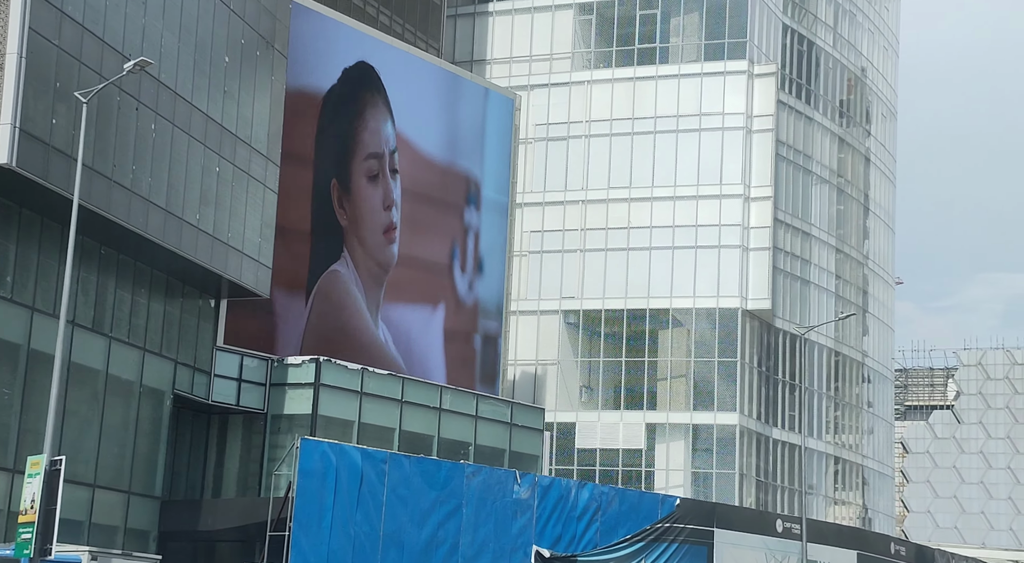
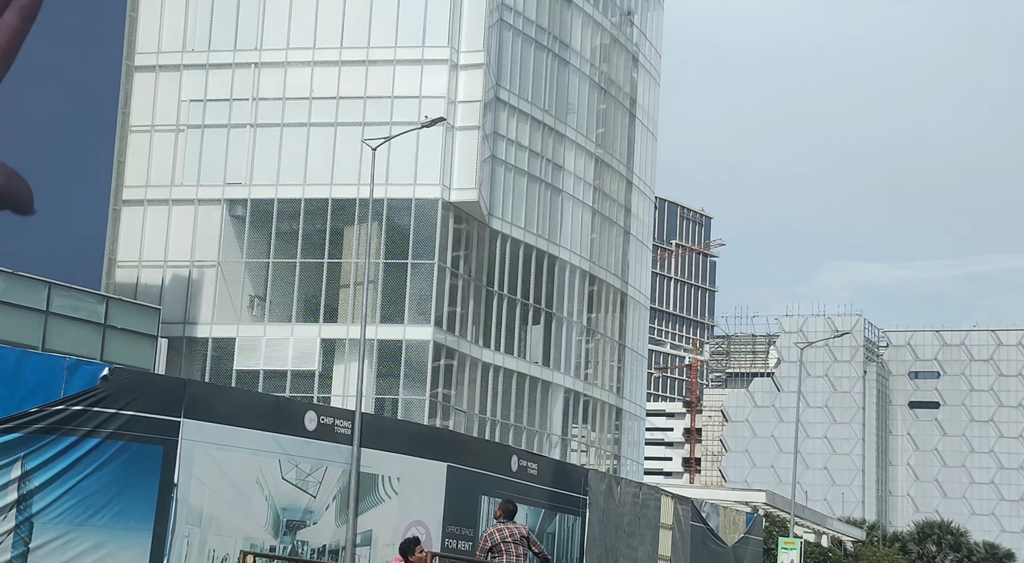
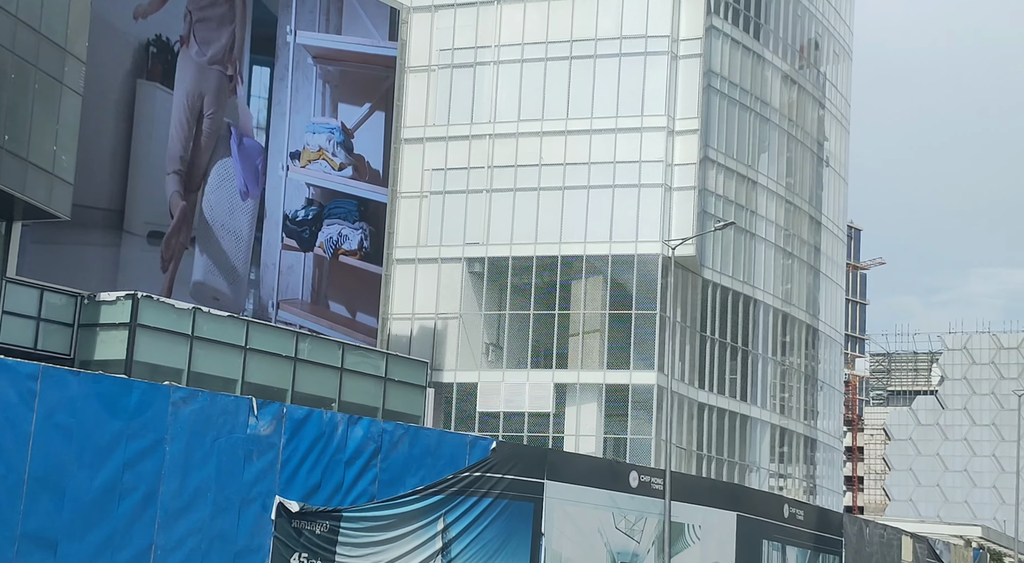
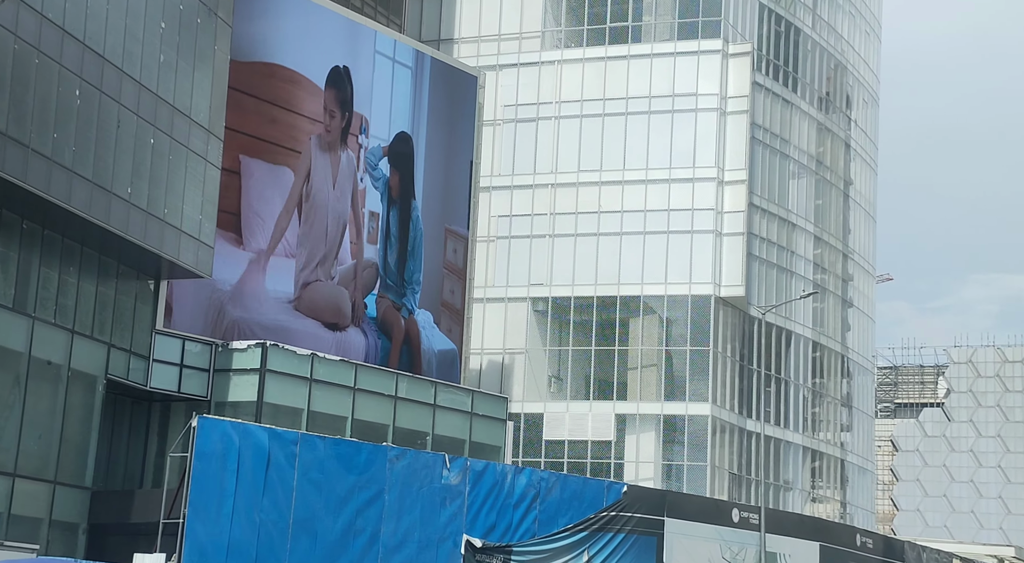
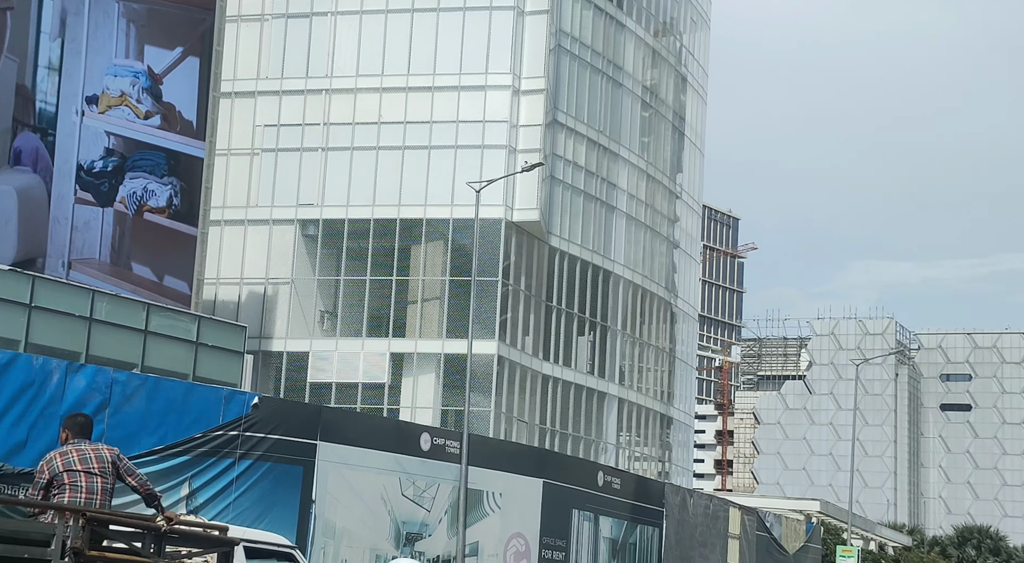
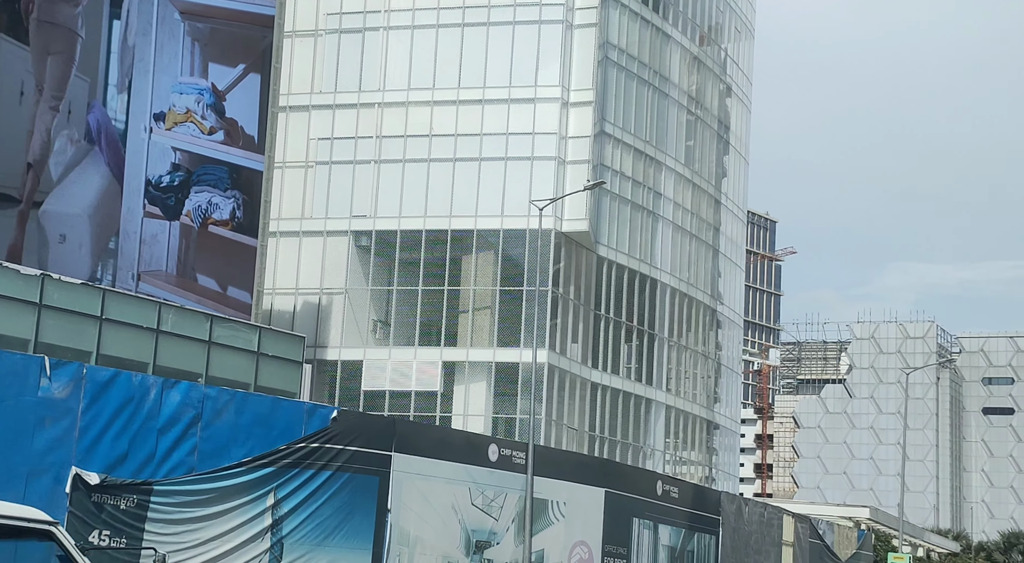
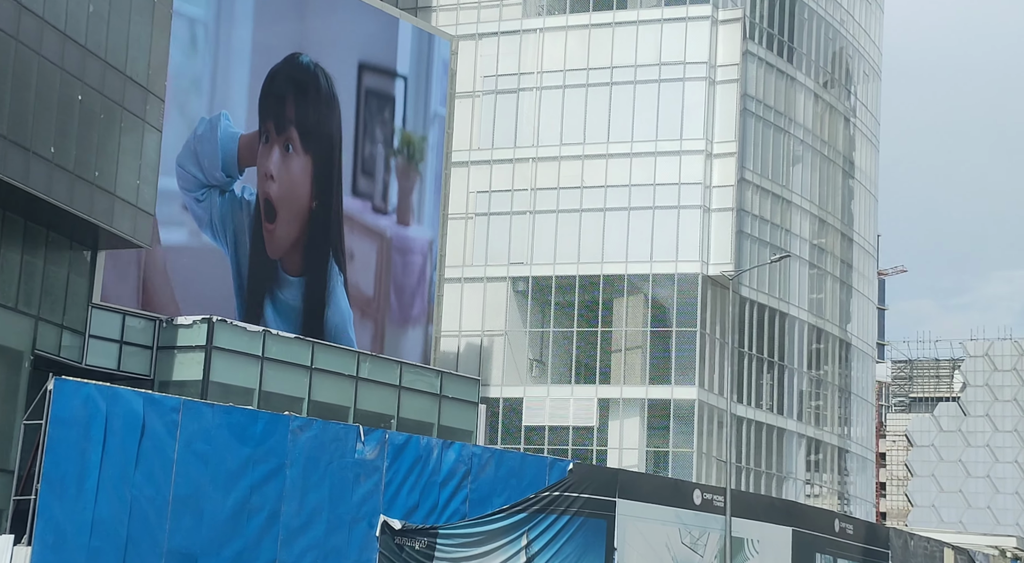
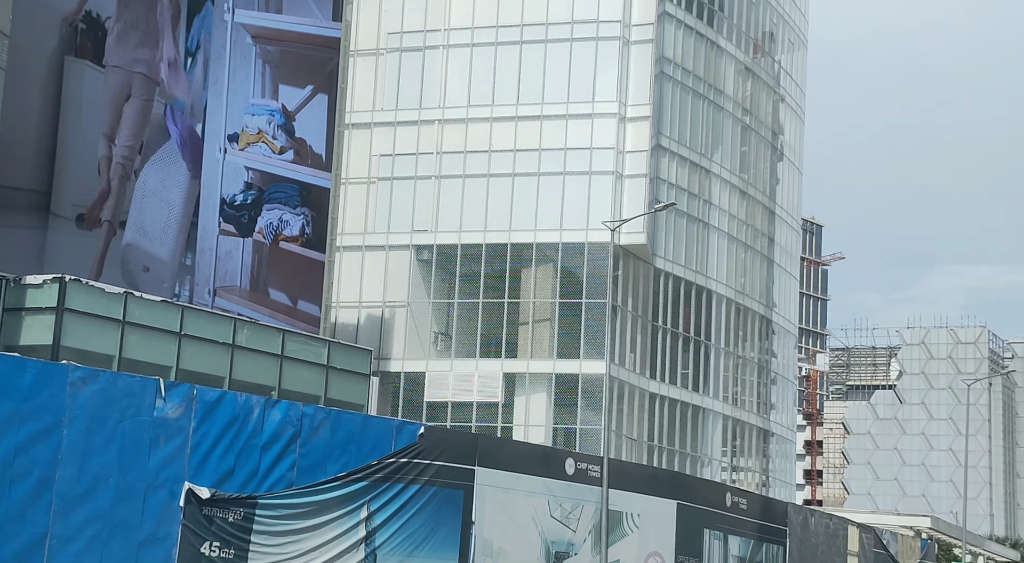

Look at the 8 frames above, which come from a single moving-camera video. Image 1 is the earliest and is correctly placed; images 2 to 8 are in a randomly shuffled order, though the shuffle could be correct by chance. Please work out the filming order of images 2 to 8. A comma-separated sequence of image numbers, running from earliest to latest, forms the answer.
4, 7, 3, 8, 6, 5, 2
